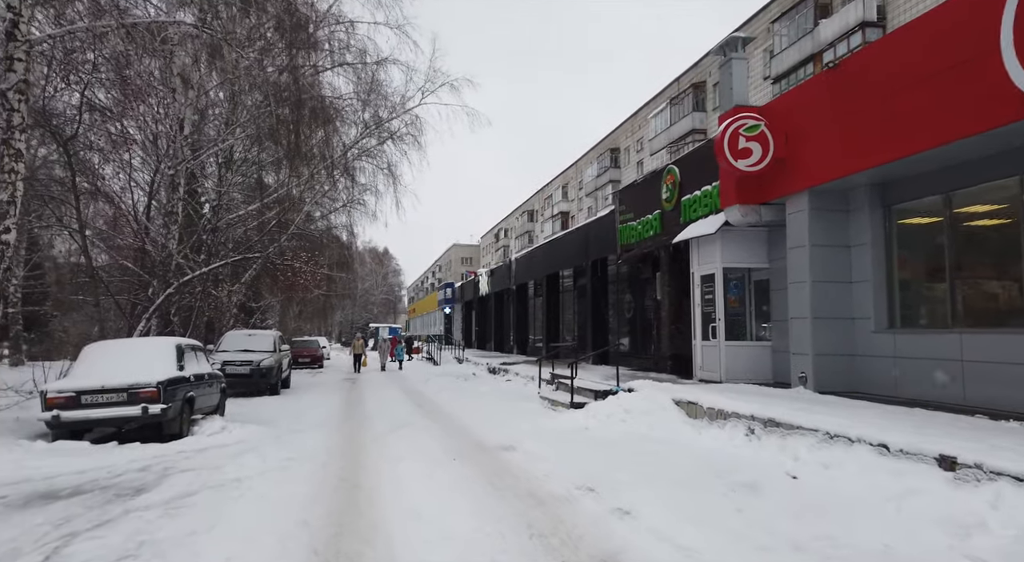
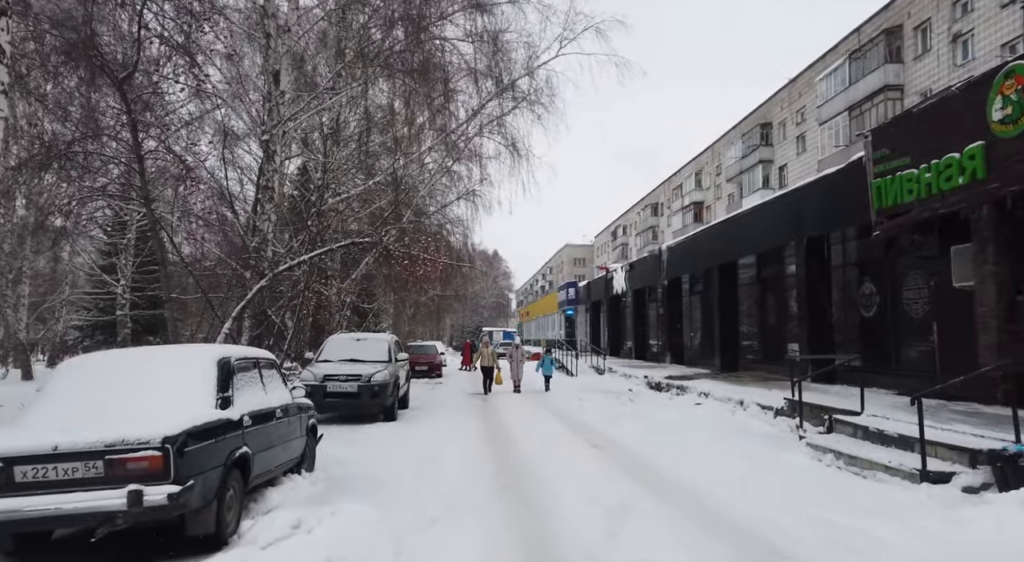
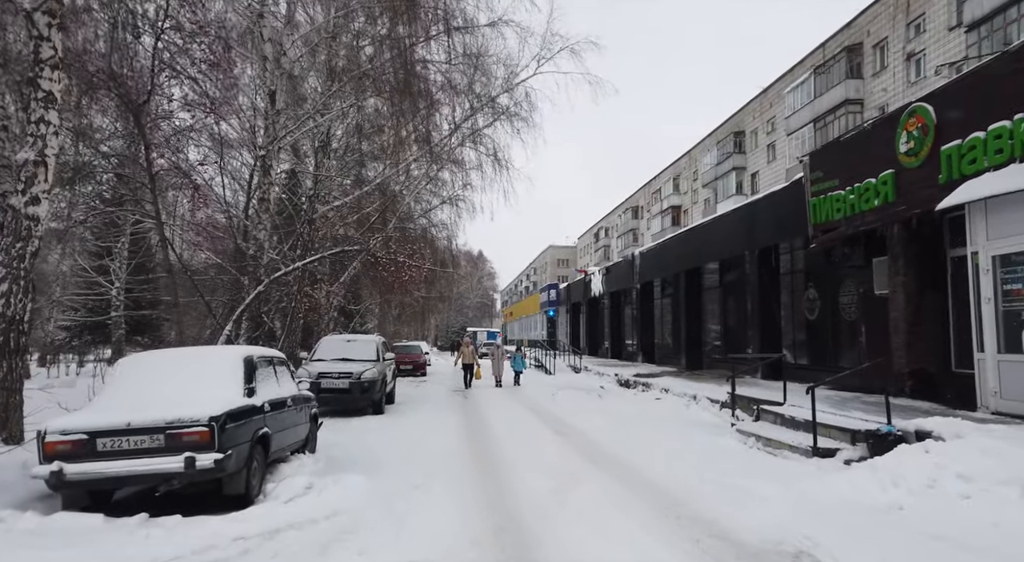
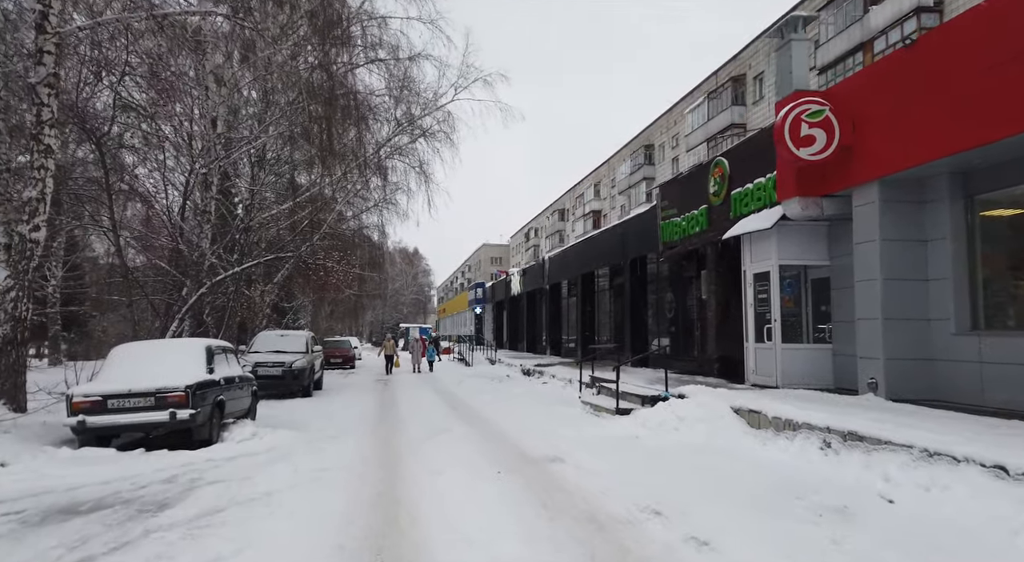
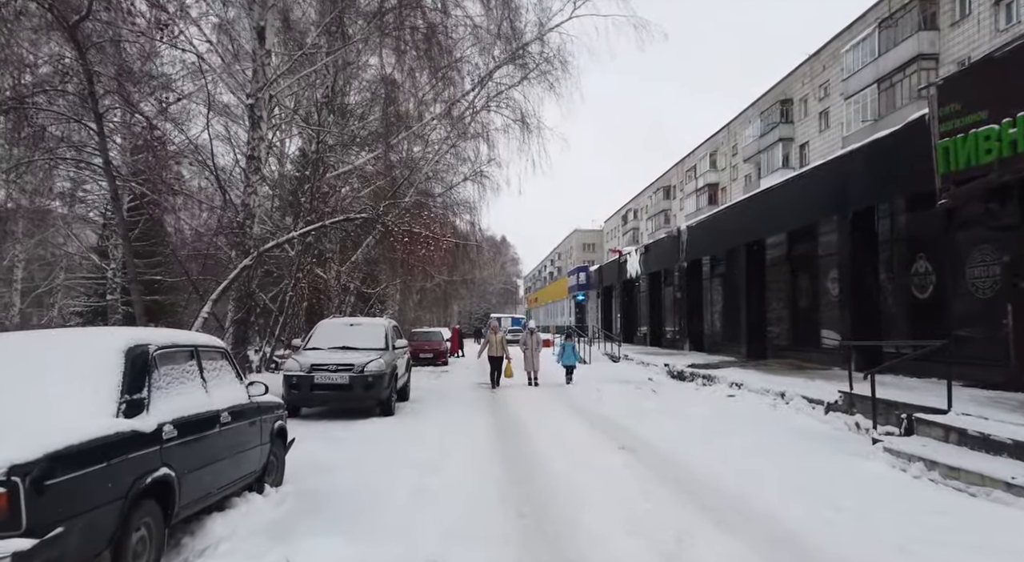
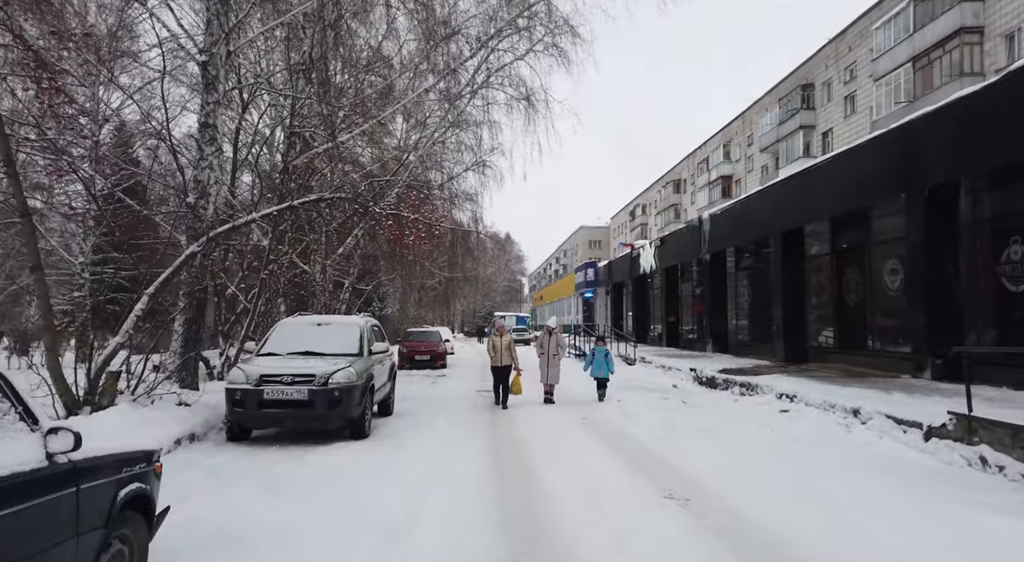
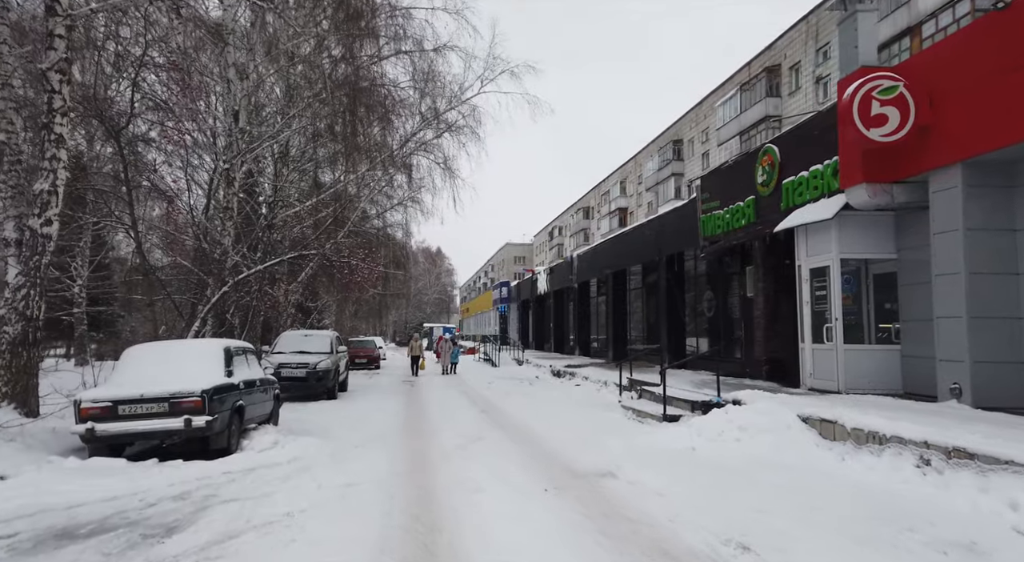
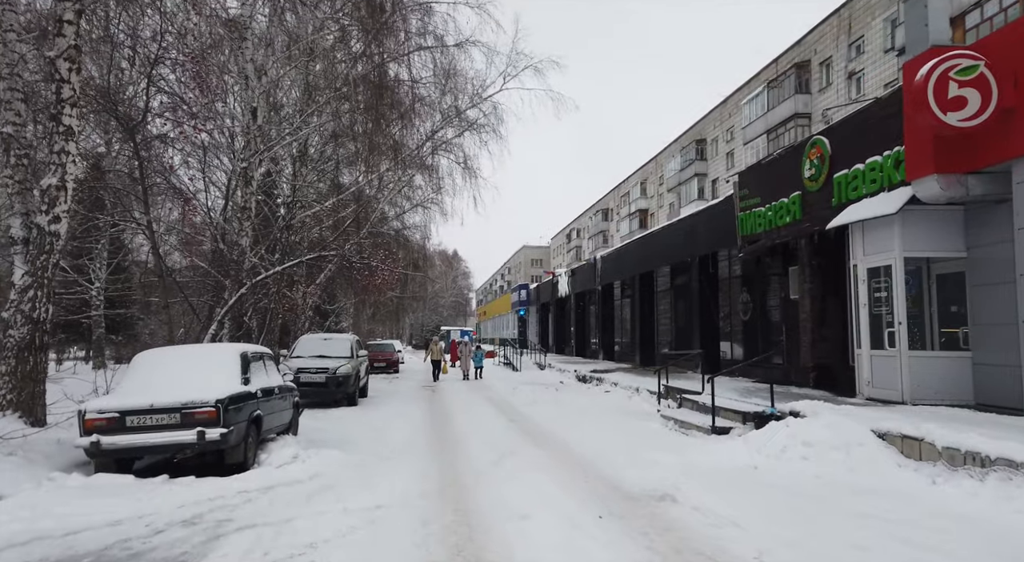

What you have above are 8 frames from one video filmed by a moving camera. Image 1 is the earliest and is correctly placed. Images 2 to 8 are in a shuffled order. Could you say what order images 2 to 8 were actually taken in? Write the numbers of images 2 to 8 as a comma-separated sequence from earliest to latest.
4, 7, 8, 3, 2, 5, 6
